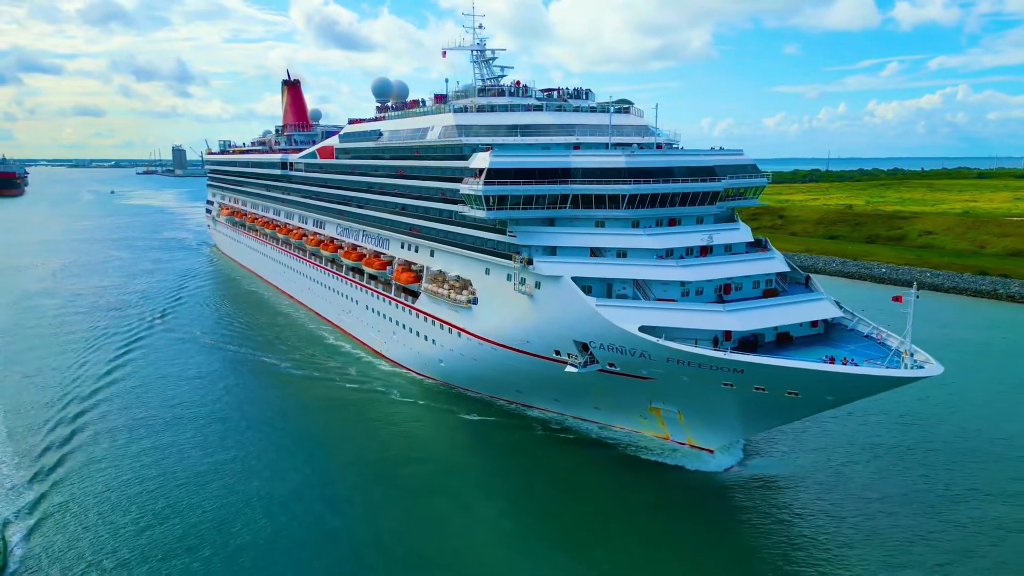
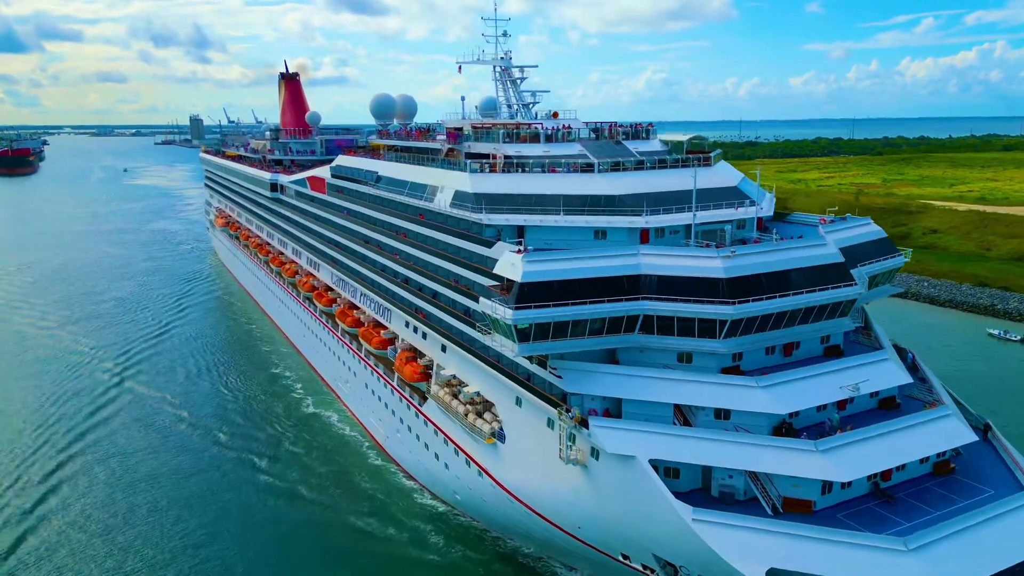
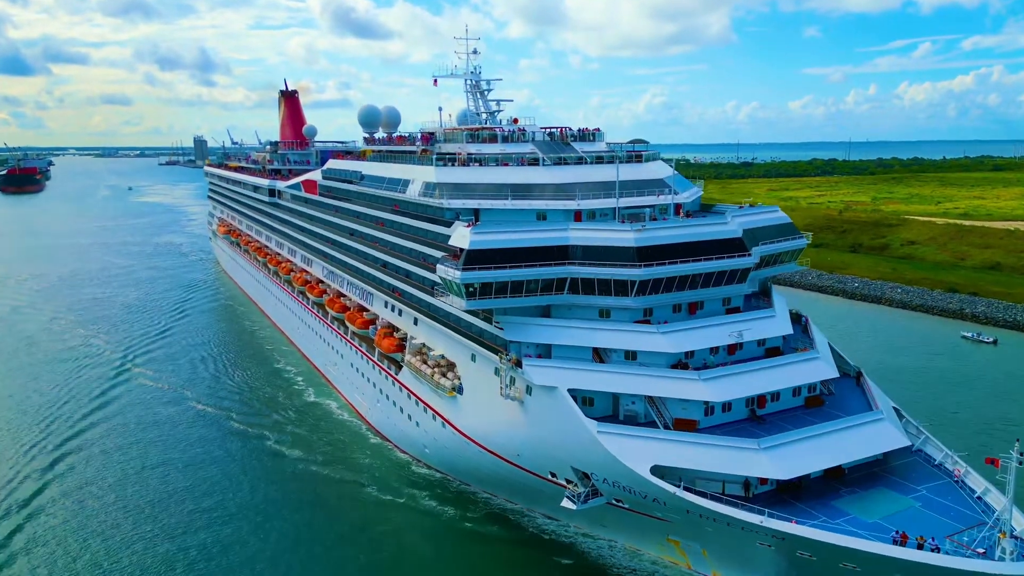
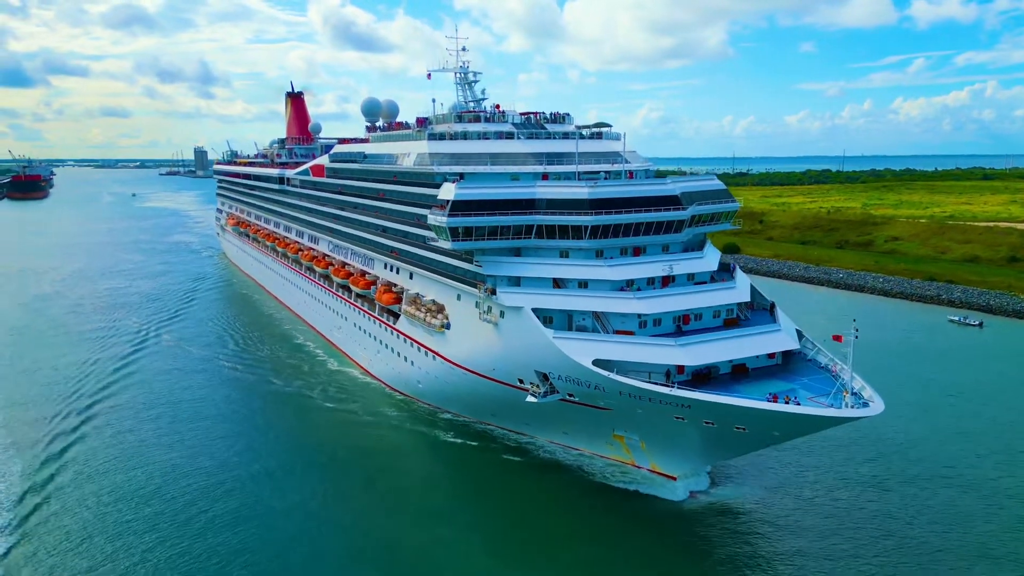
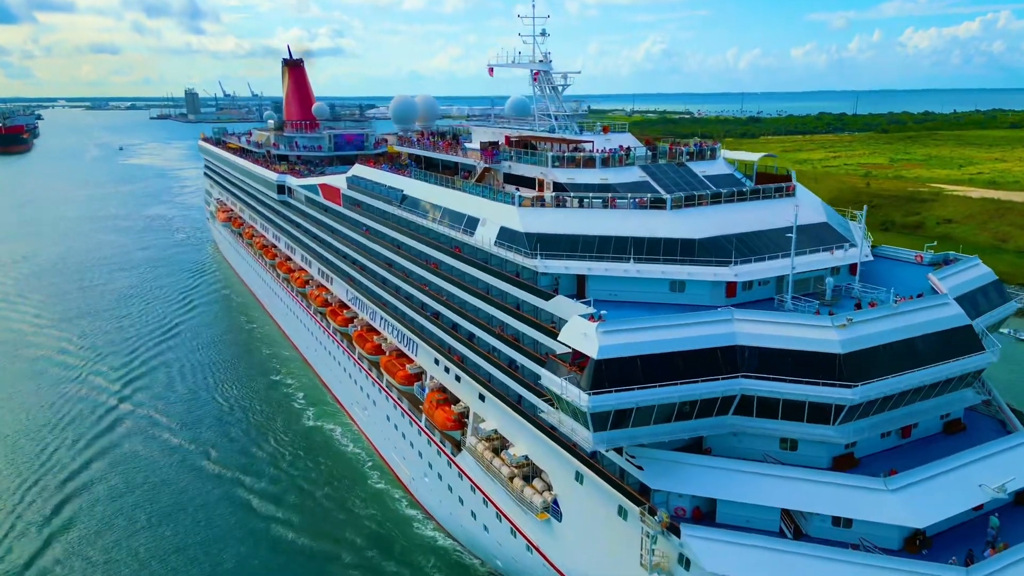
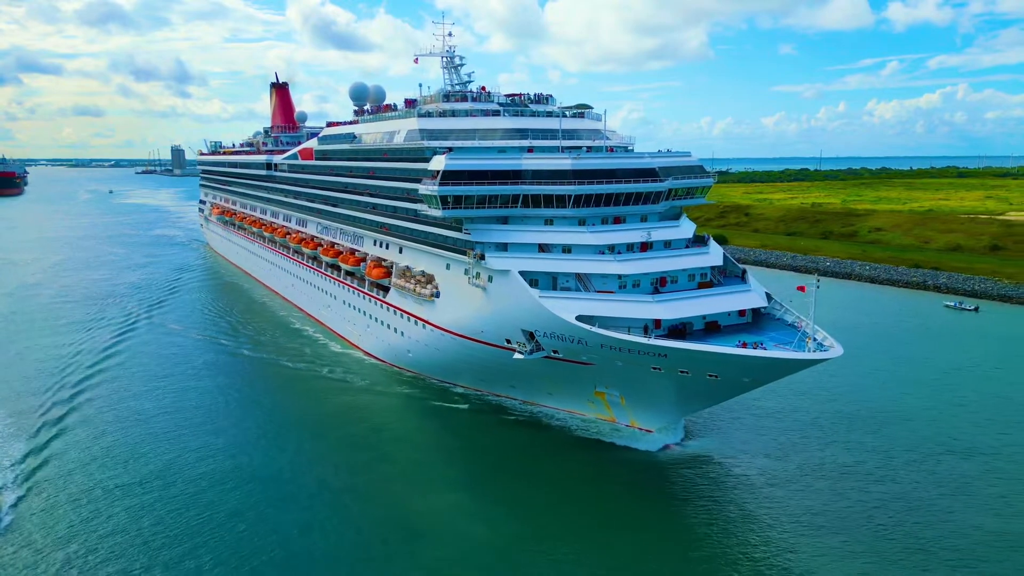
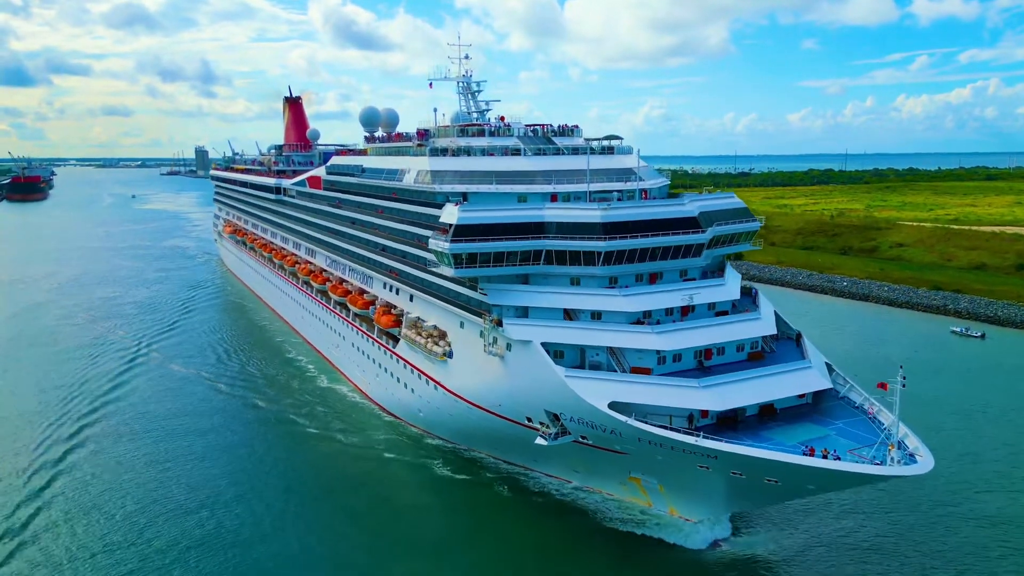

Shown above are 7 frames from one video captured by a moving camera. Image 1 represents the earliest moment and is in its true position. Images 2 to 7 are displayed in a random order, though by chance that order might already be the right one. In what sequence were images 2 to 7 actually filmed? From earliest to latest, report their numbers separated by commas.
6, 4, 7, 3, 2, 5
